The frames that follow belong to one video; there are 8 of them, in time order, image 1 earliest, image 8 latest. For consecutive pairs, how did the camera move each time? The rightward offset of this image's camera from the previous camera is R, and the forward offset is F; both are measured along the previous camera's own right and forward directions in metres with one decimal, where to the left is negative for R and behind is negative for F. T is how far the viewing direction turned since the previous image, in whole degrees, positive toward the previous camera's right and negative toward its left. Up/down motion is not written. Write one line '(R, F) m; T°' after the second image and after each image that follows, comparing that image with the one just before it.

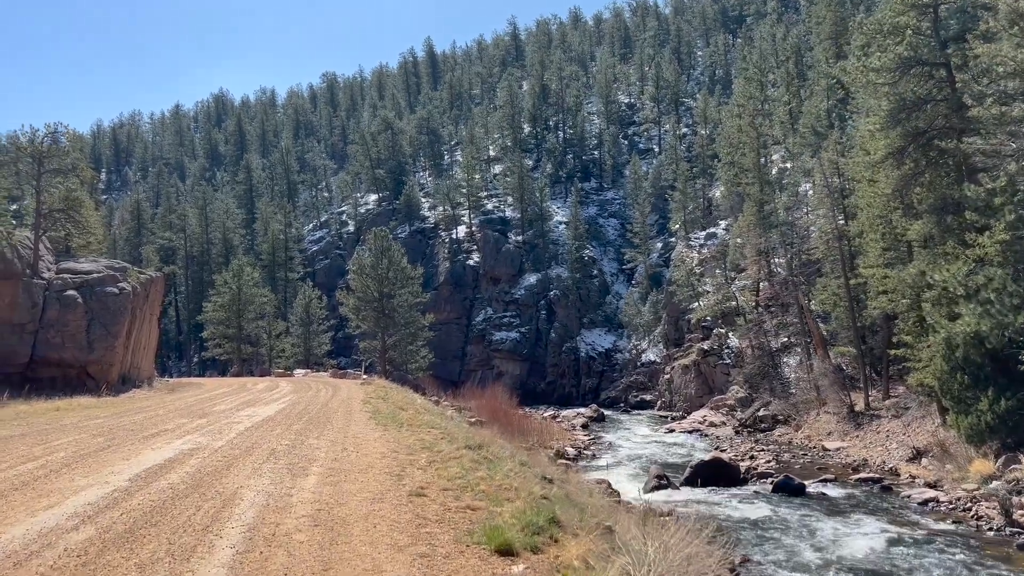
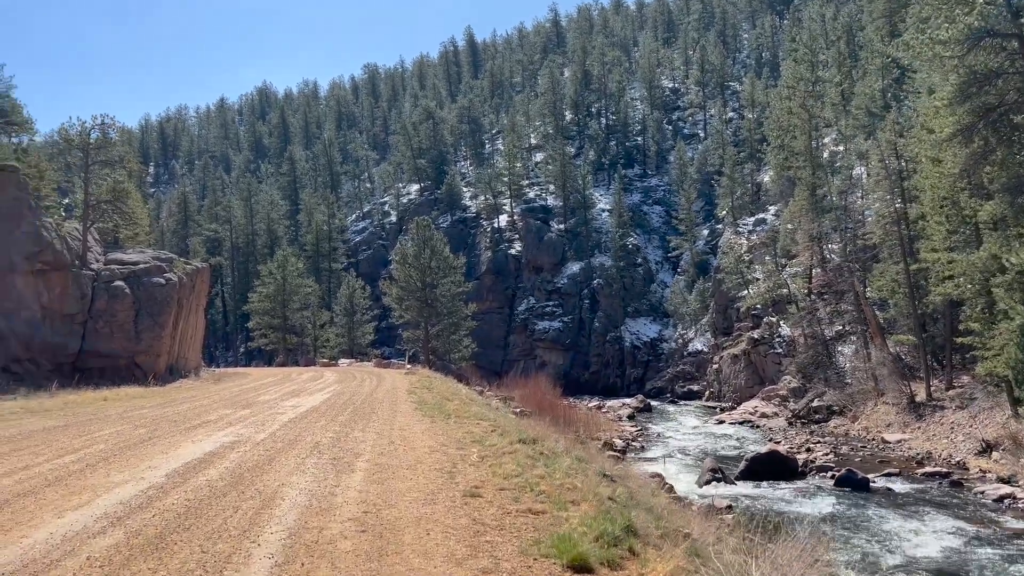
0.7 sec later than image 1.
(-0.1, +0.5) m; -3°
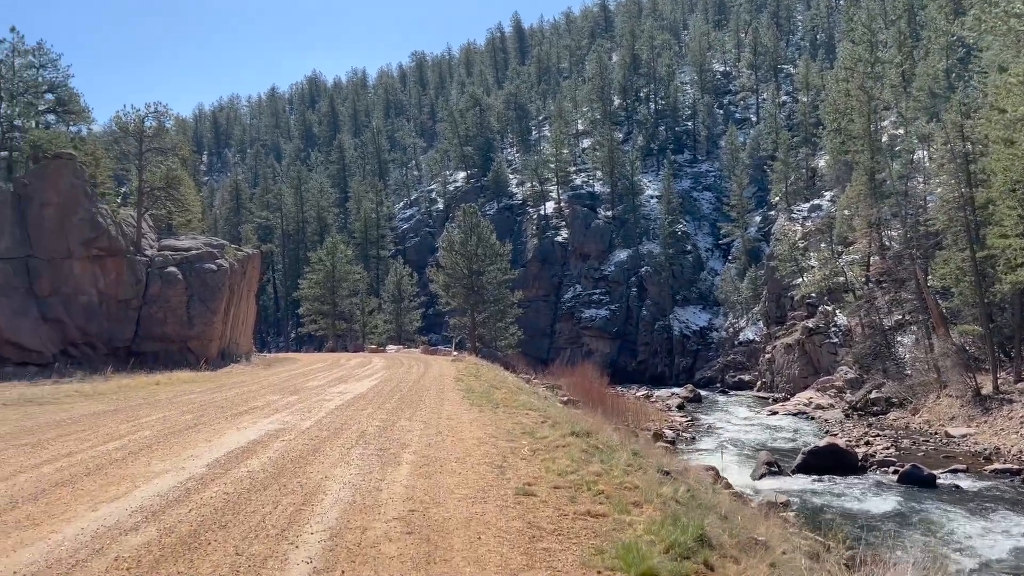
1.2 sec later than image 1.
(-0.1, +0.4) m; -3°
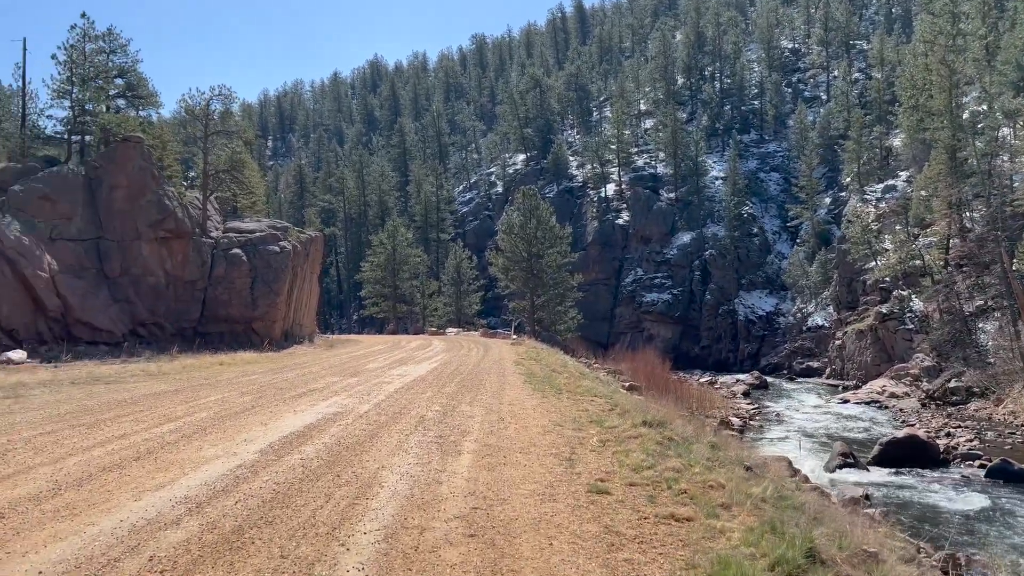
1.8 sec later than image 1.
(-0.1, +0.4) m; -4°
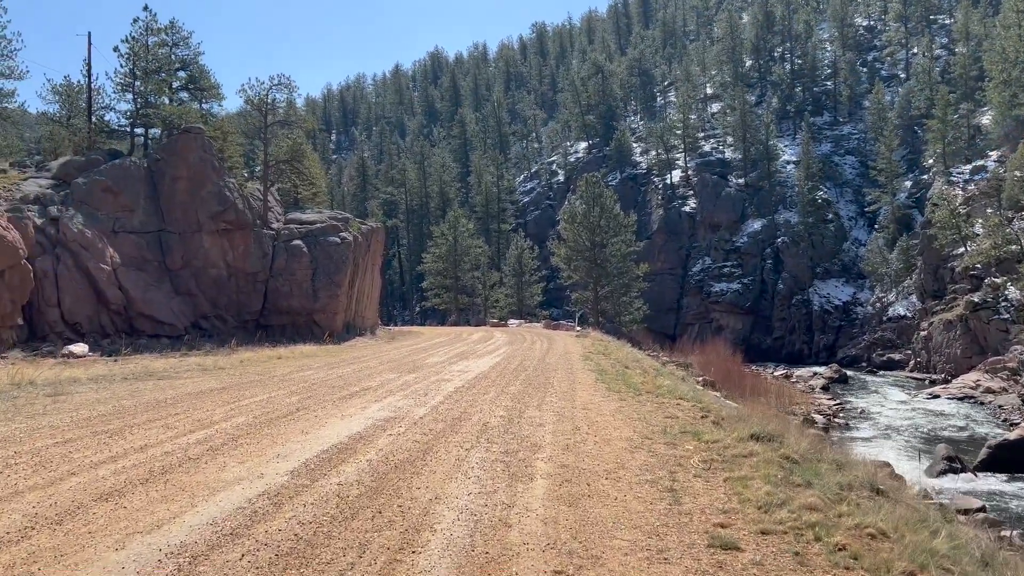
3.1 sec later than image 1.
(-0.1, +1.1) m; -4°
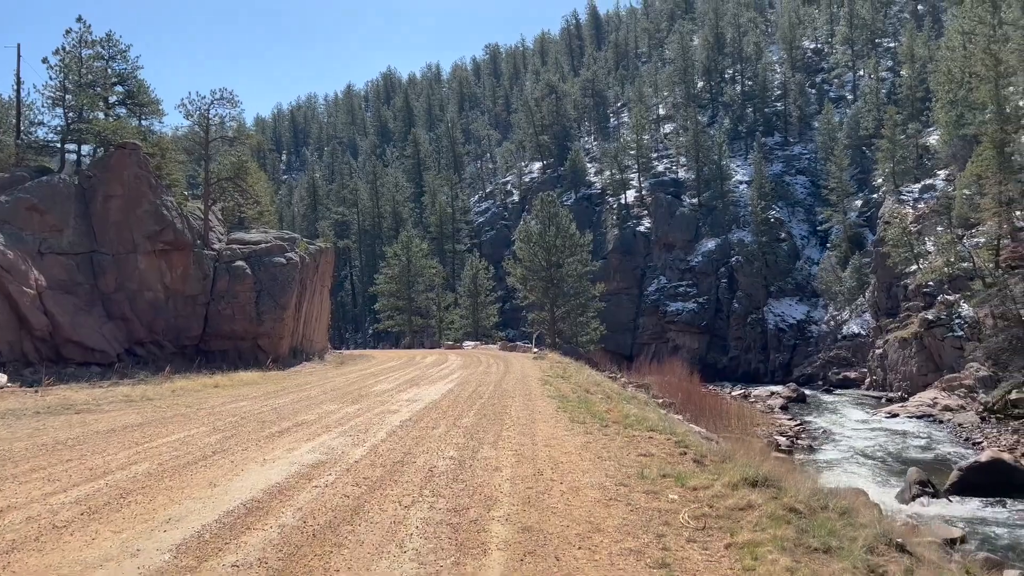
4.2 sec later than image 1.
(0.0, +0.9) m; +3°
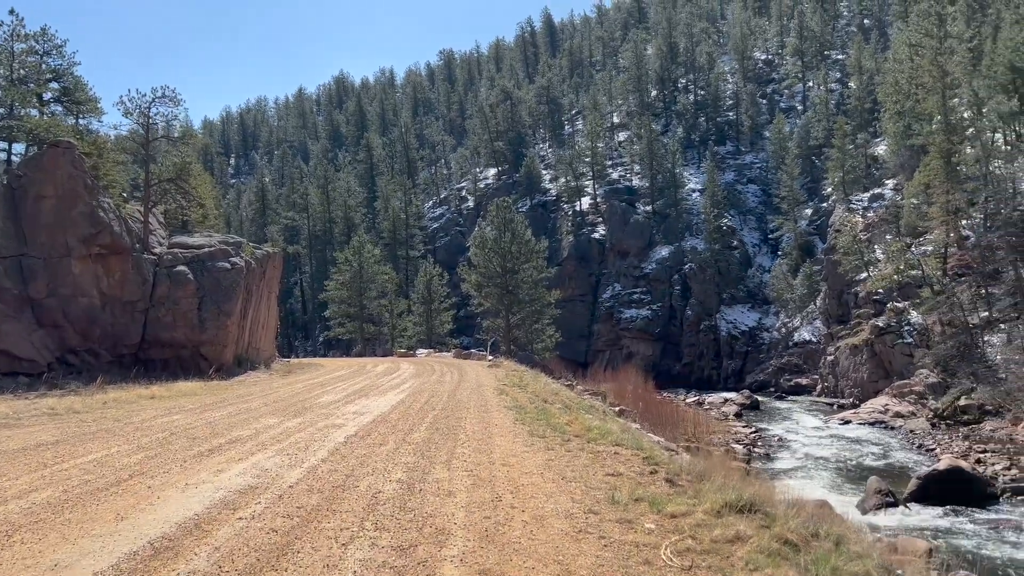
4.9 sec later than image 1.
(0.0, +0.6) m; +3°
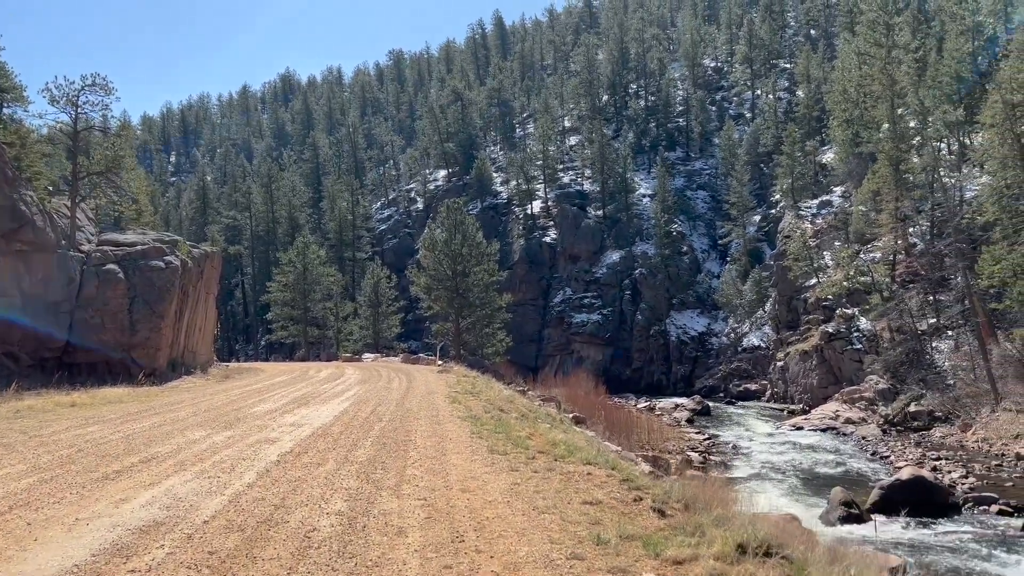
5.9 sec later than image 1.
(-0.1, +0.8) m; +4°
